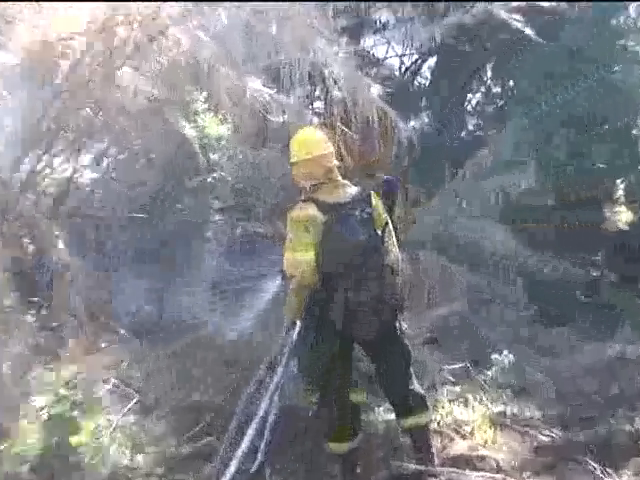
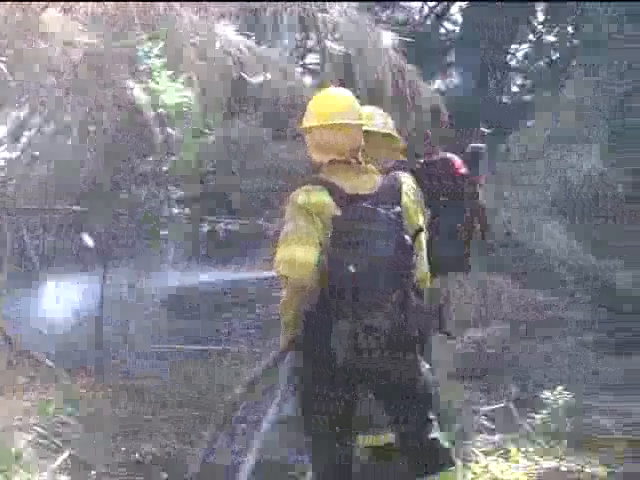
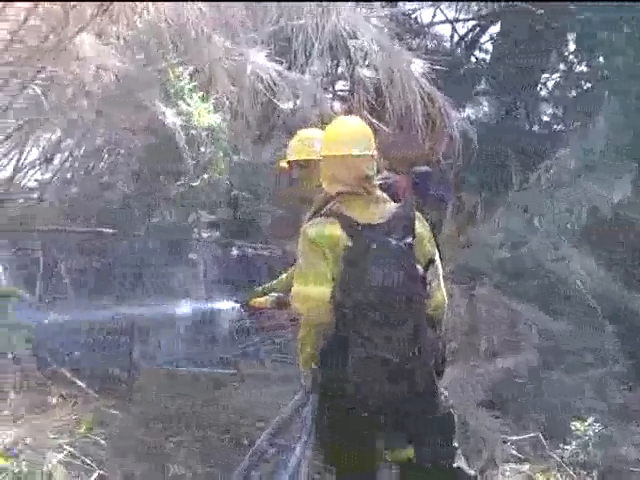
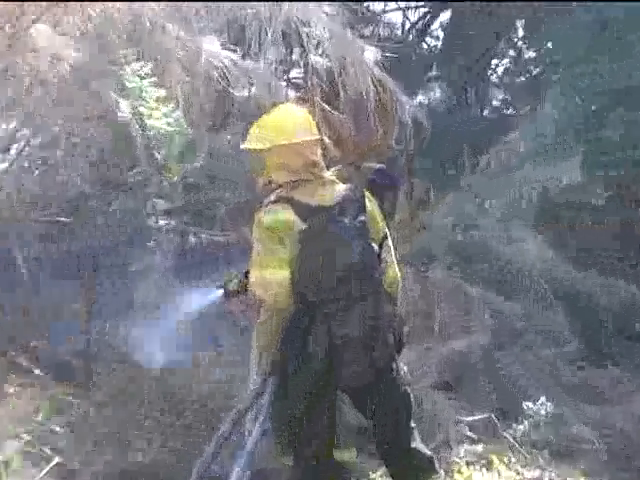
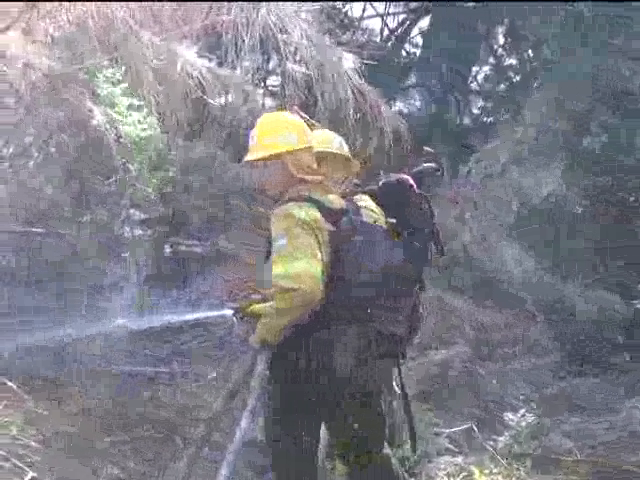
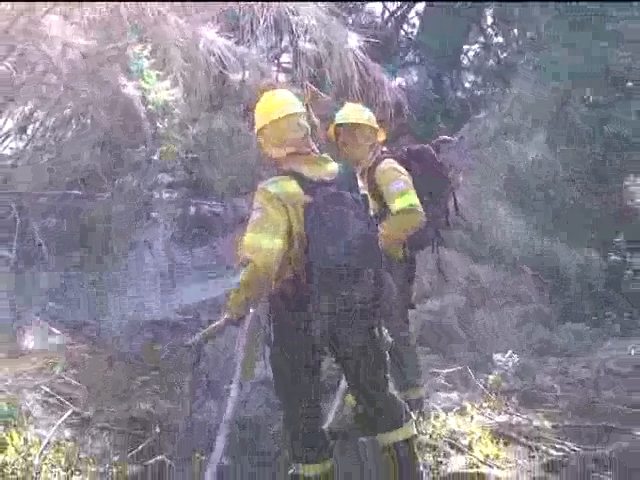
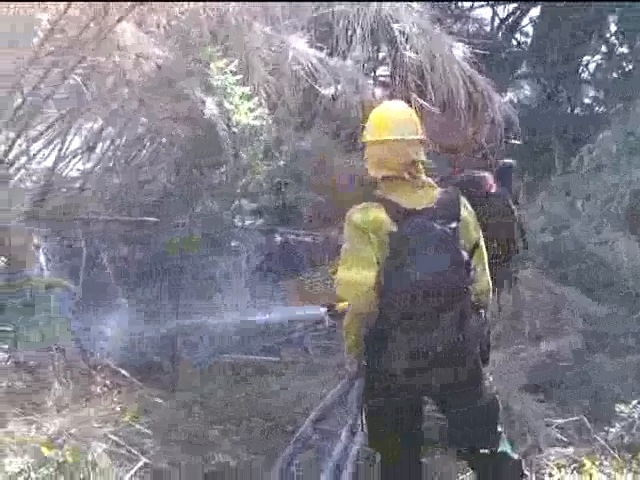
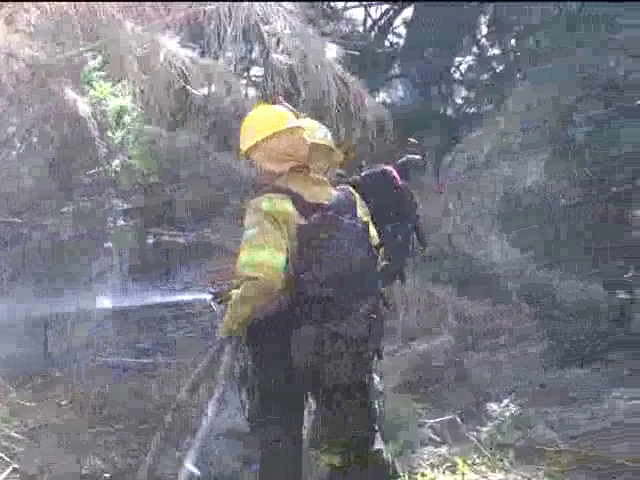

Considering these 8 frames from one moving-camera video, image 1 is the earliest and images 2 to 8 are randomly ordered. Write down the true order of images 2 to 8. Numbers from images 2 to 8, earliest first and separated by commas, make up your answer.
4, 3, 7, 2, 8, 5, 6
